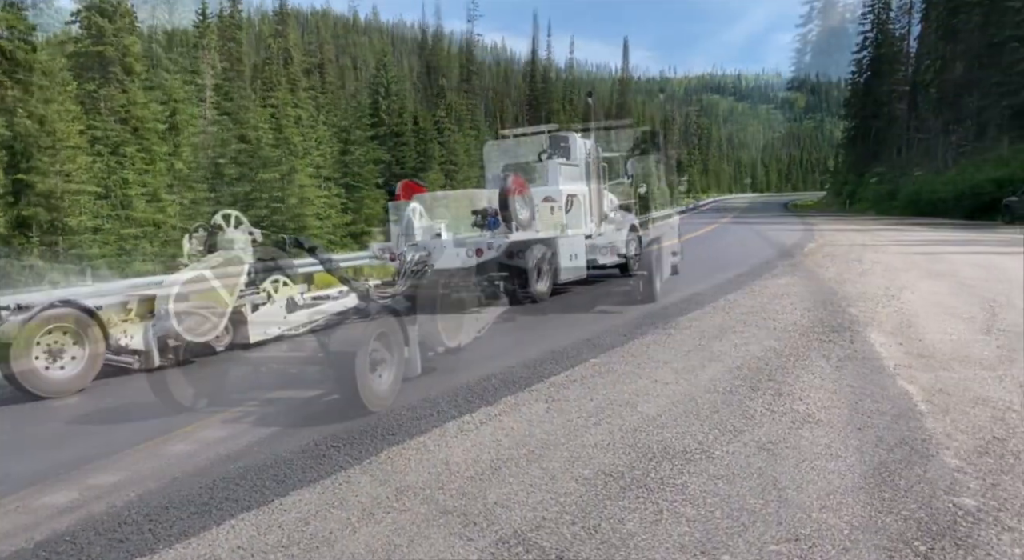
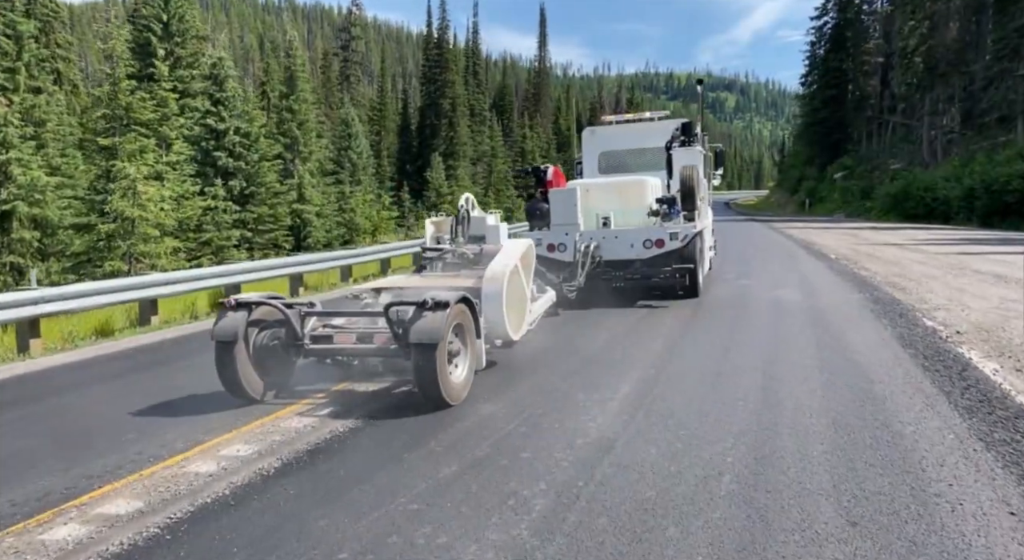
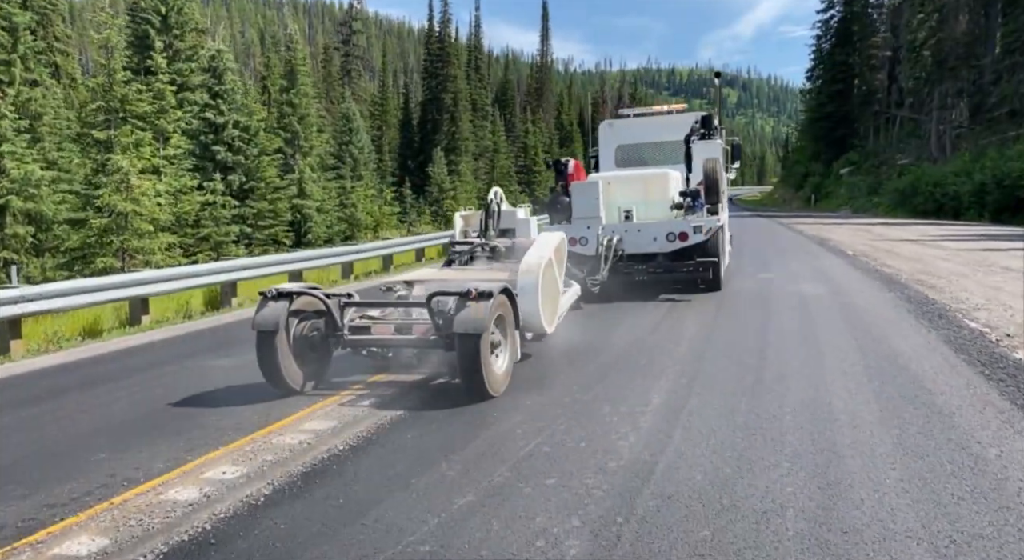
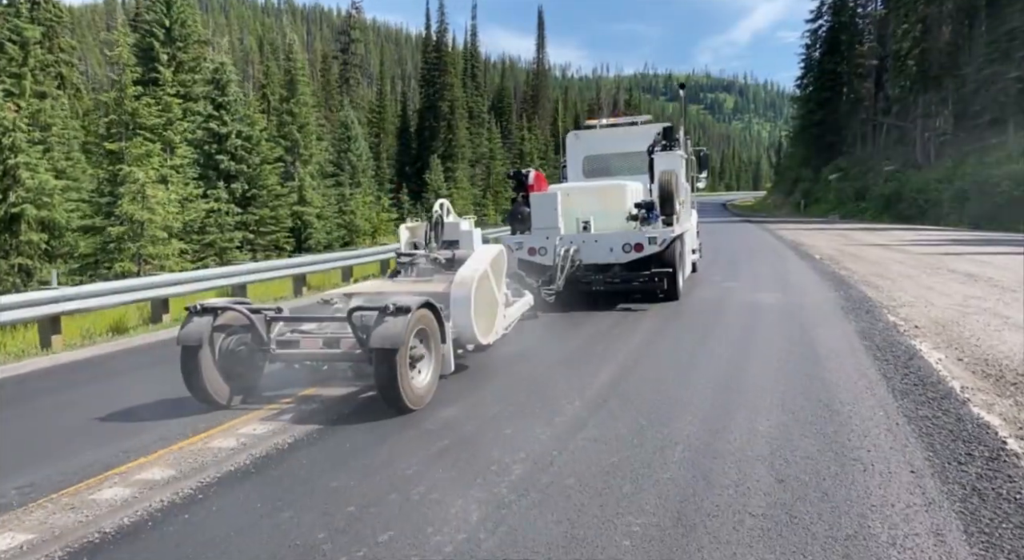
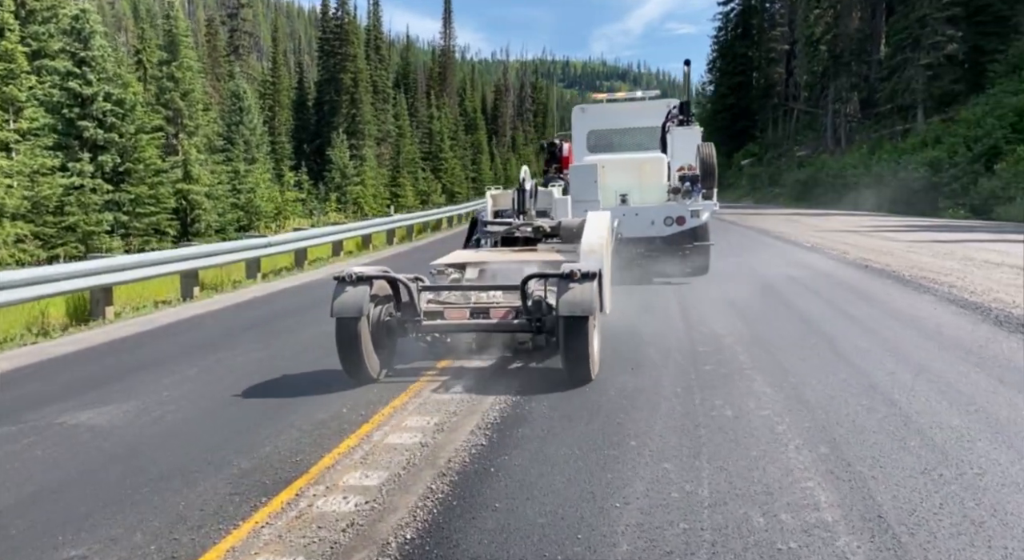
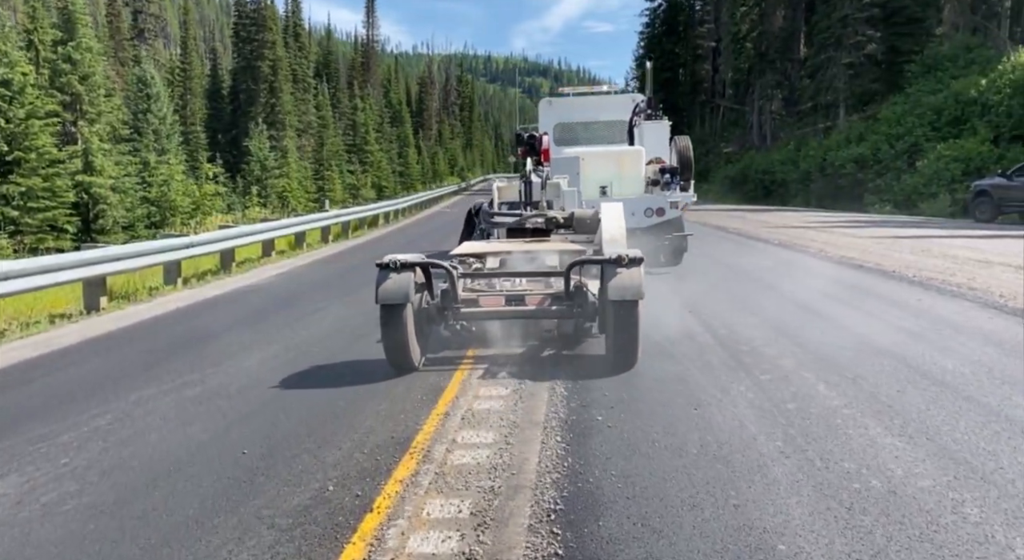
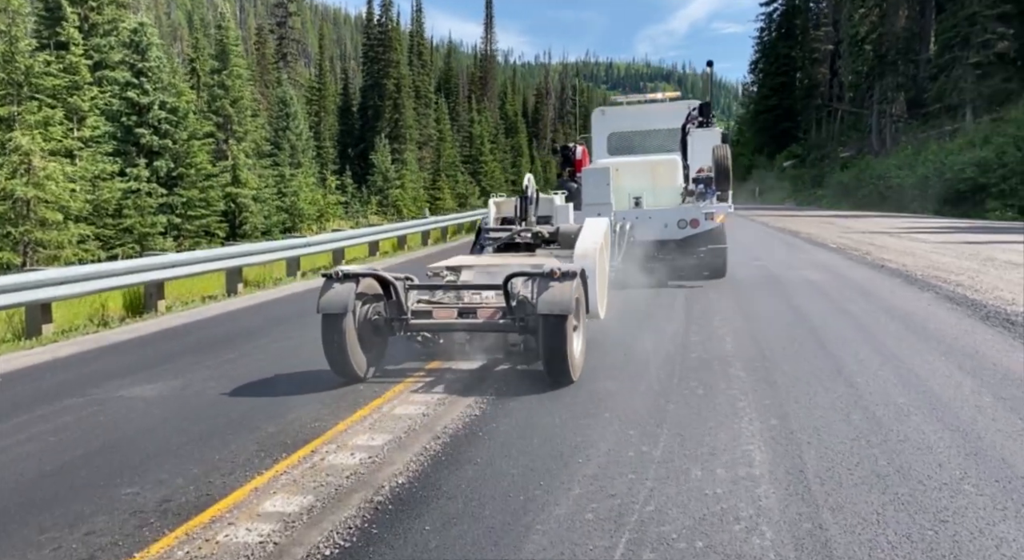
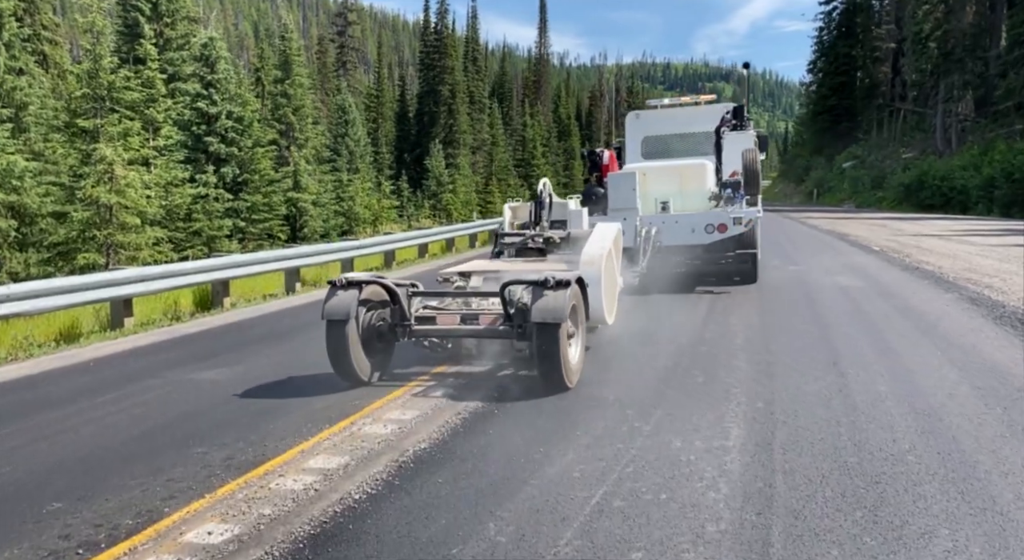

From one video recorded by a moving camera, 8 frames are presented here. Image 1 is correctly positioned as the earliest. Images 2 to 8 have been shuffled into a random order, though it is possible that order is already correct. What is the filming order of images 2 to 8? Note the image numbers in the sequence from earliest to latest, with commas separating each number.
4, 2, 3, 8, 7, 5, 6
